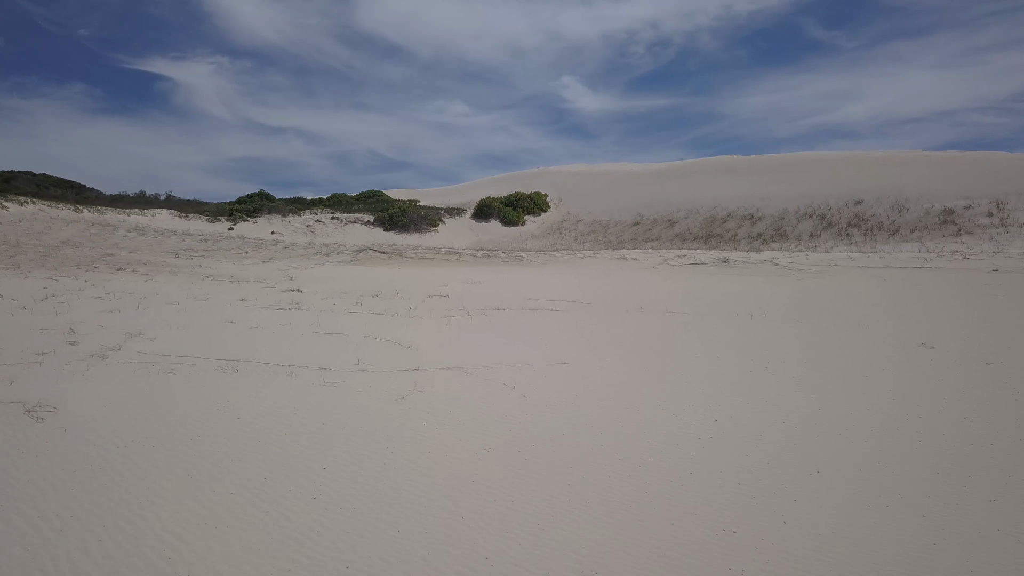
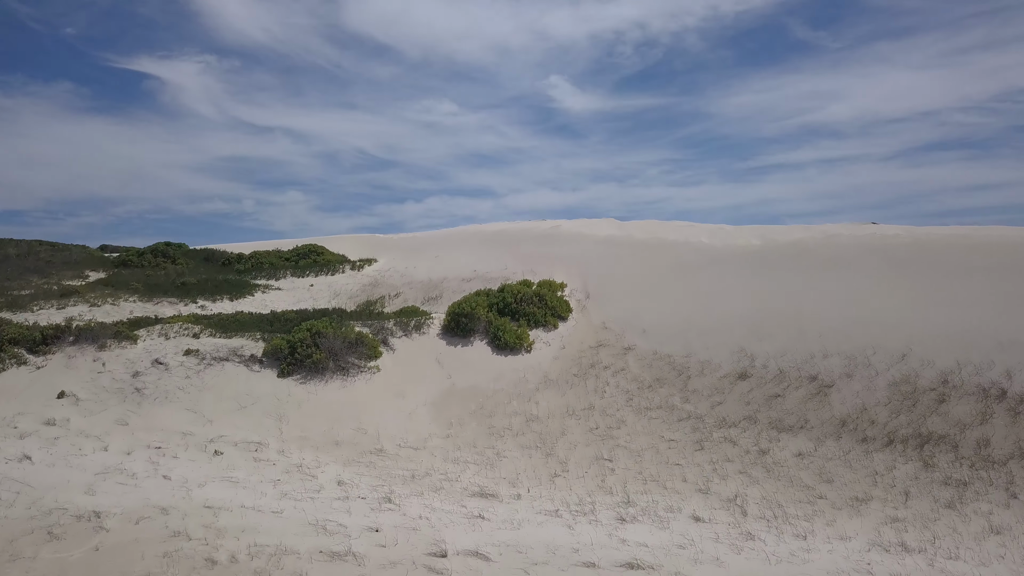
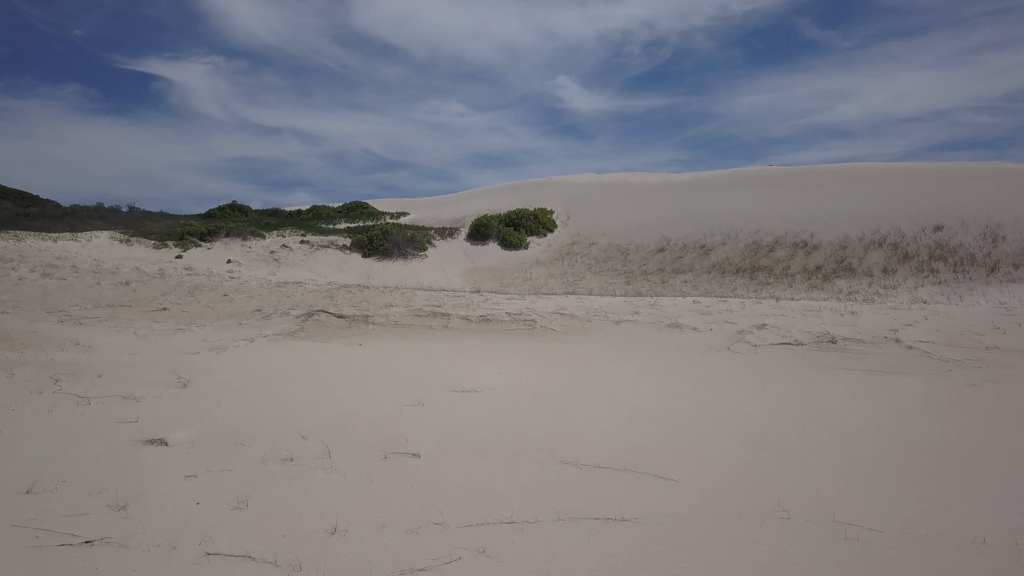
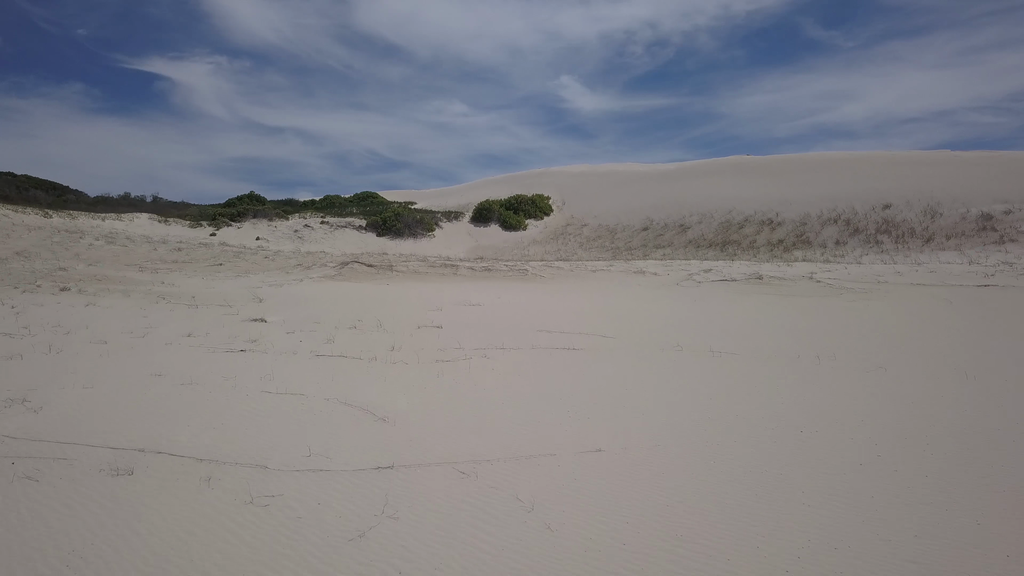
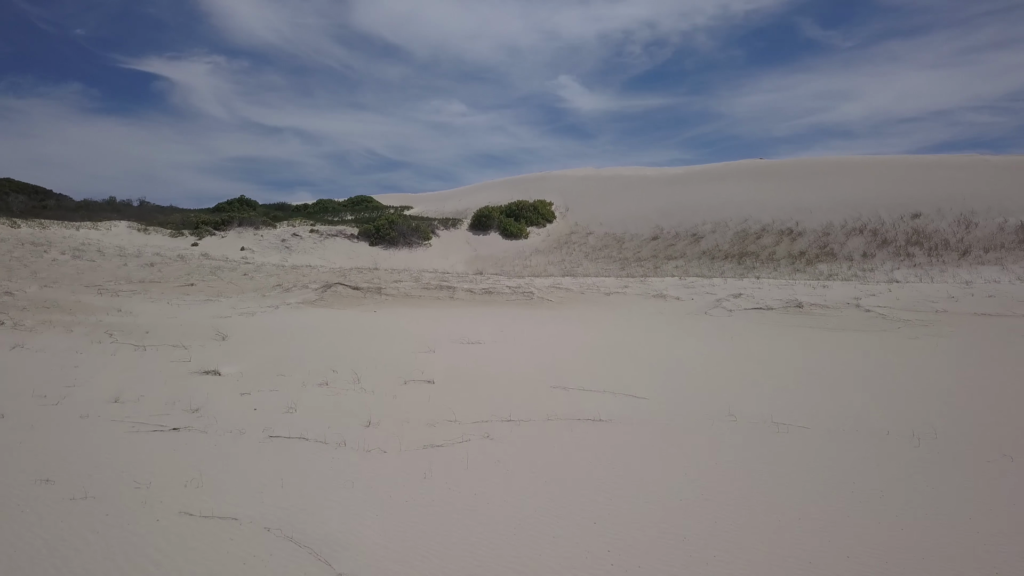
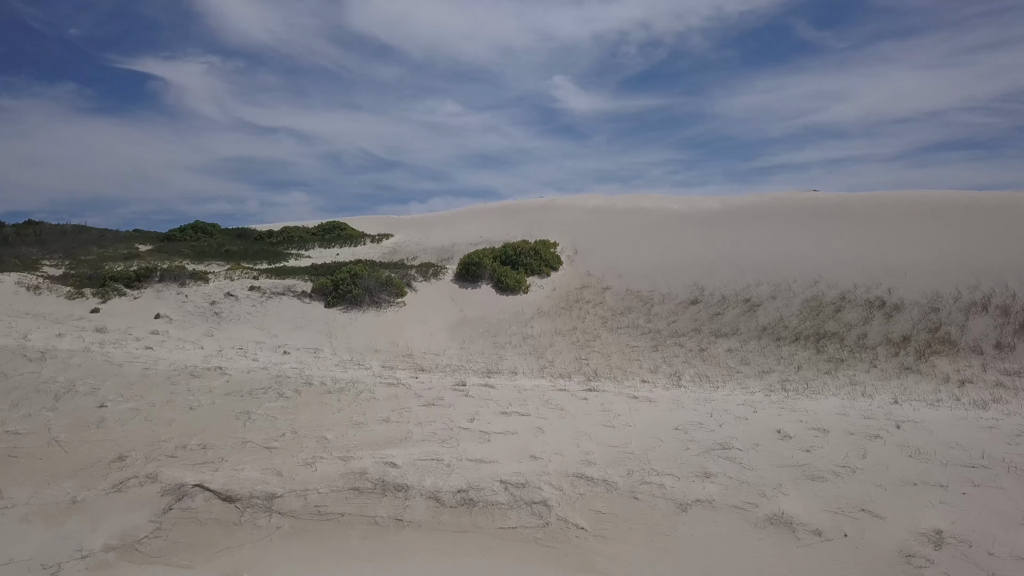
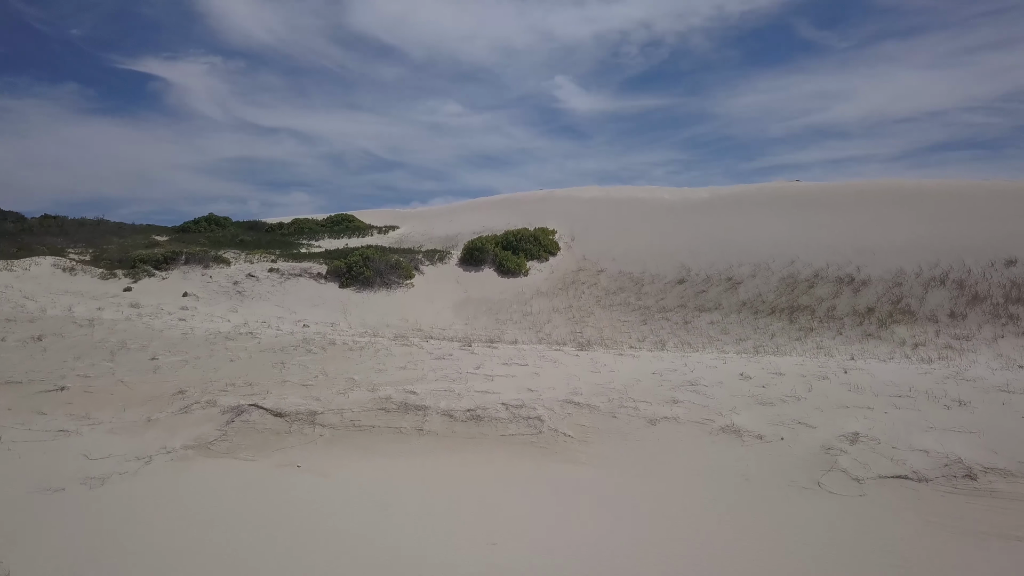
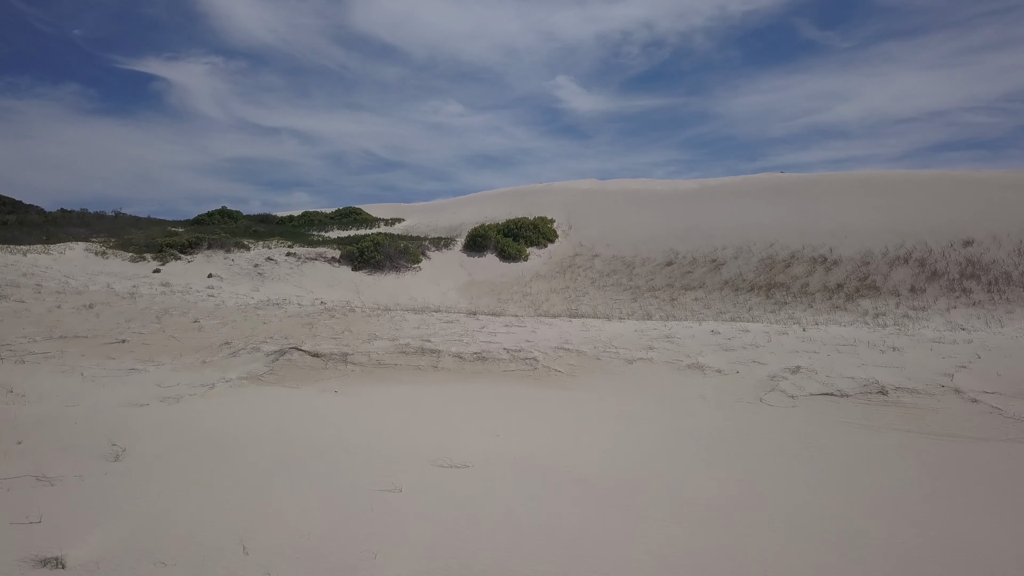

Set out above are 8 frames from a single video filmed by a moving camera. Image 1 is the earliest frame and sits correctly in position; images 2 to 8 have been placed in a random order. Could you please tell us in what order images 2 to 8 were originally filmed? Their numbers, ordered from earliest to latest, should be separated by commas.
4, 5, 3, 8, 7, 6, 2
